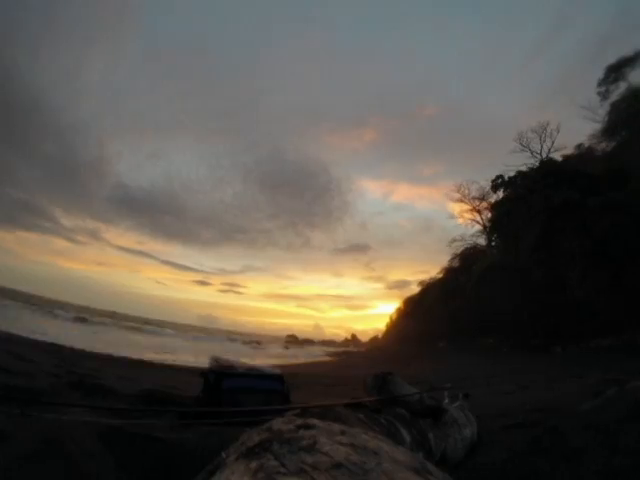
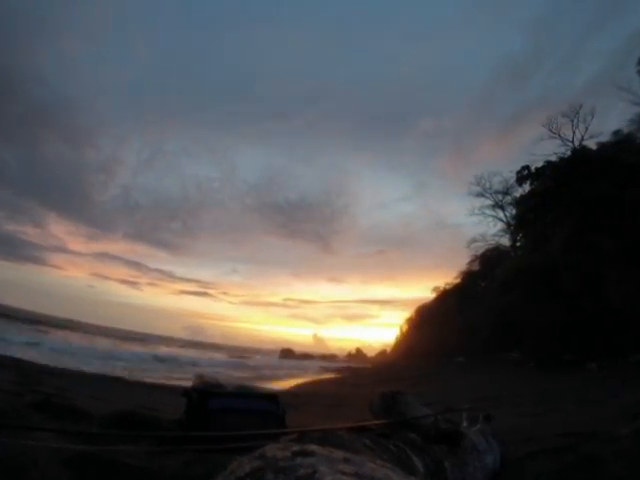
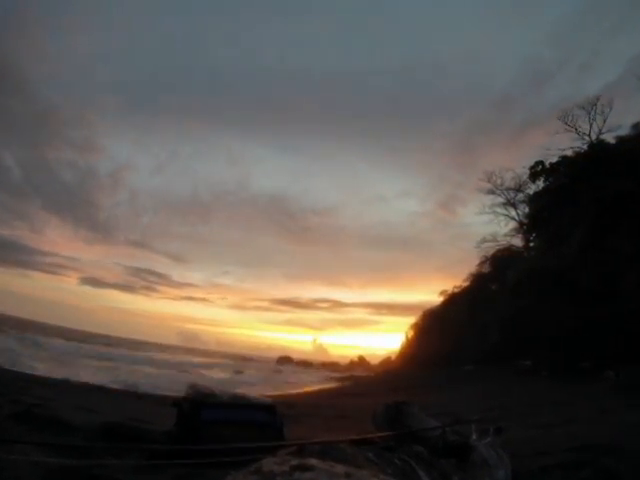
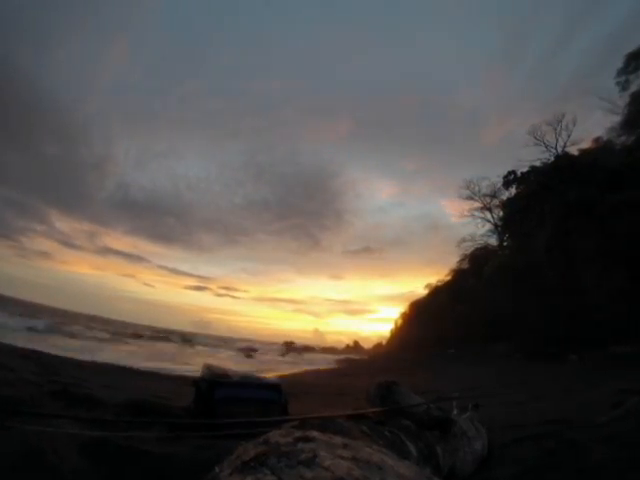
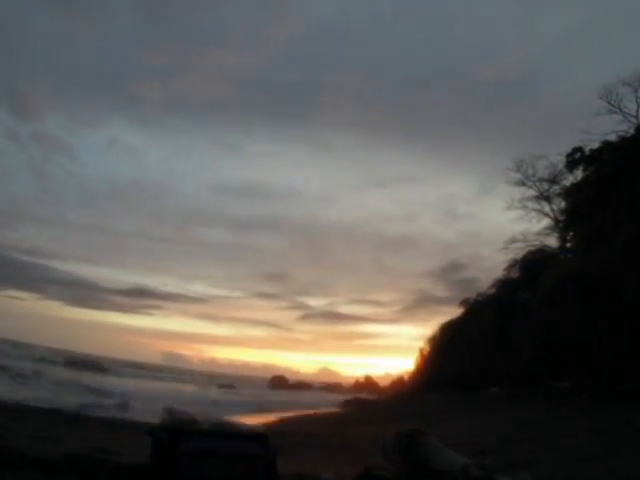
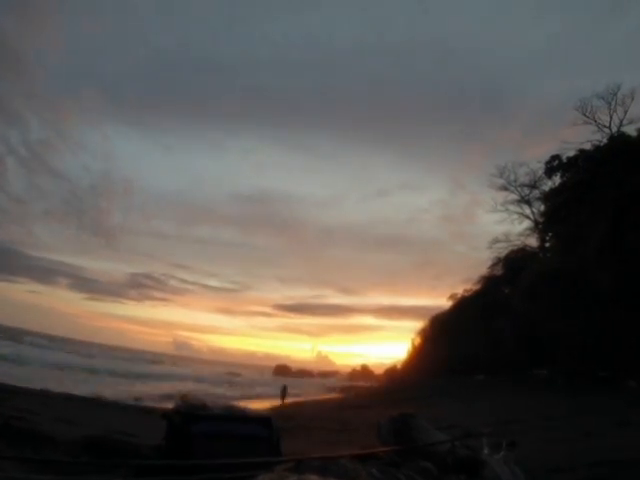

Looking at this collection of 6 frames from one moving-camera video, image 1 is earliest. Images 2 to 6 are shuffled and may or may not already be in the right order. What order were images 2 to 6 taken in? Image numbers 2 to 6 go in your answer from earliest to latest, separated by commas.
4, 2, 3, 6, 5
